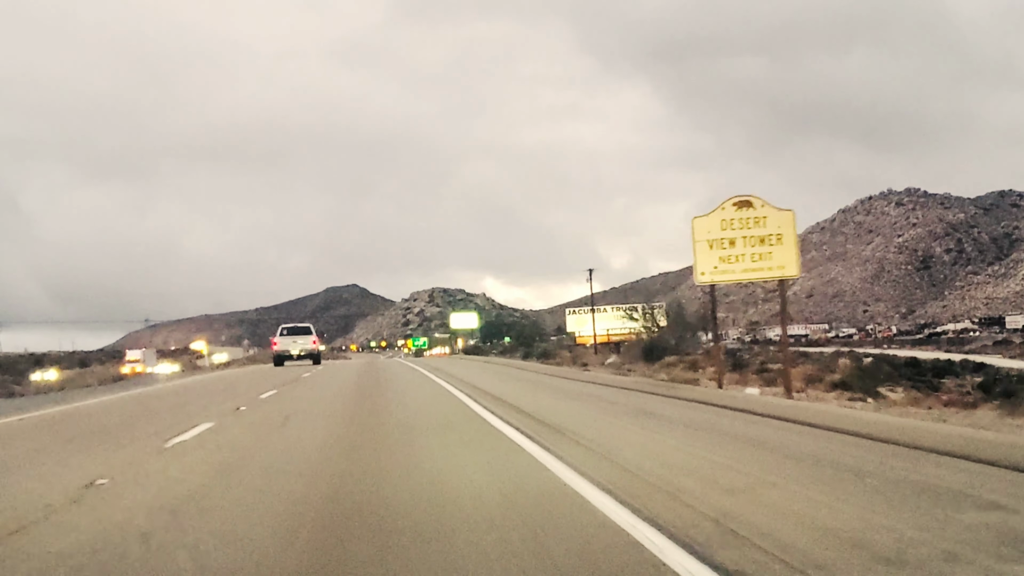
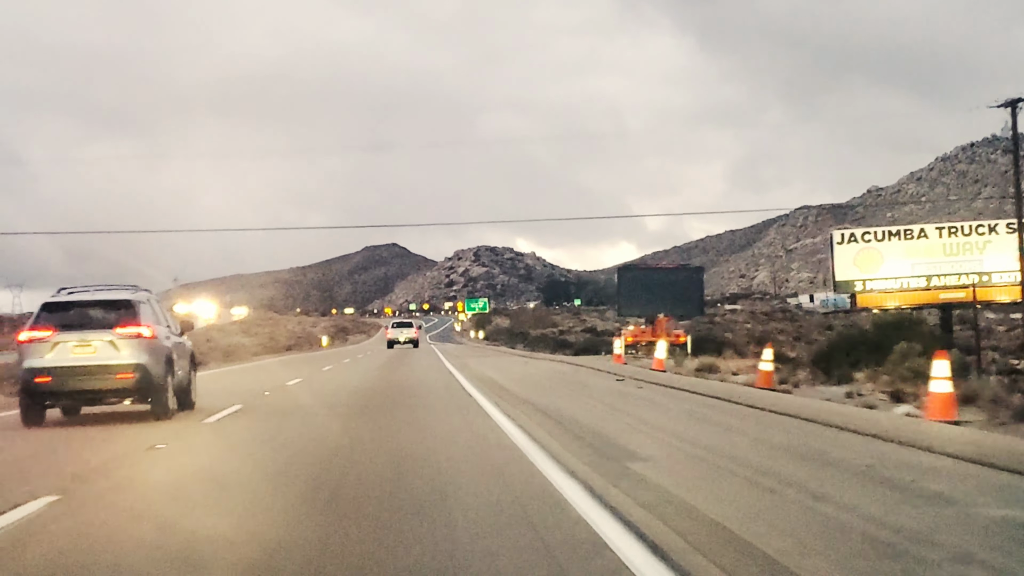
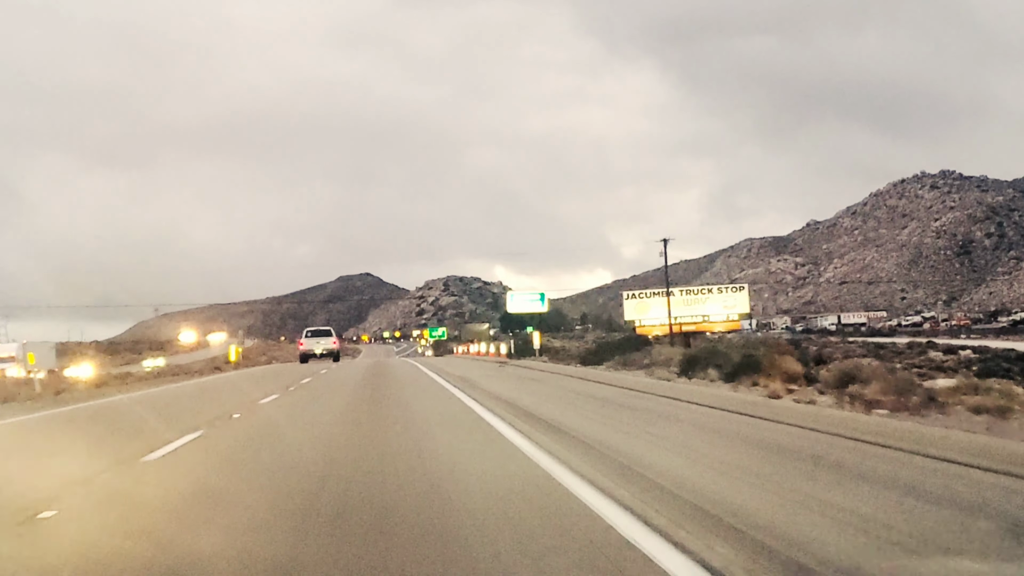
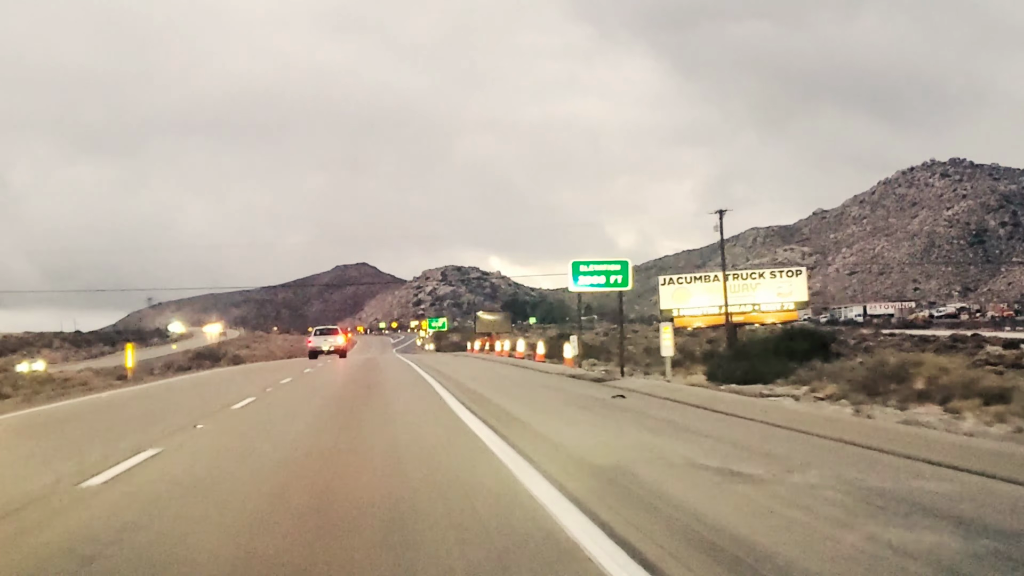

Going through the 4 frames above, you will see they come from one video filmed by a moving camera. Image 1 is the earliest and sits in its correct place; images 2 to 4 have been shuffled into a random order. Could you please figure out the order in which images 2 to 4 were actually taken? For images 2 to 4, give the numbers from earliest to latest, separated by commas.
3, 4, 2
